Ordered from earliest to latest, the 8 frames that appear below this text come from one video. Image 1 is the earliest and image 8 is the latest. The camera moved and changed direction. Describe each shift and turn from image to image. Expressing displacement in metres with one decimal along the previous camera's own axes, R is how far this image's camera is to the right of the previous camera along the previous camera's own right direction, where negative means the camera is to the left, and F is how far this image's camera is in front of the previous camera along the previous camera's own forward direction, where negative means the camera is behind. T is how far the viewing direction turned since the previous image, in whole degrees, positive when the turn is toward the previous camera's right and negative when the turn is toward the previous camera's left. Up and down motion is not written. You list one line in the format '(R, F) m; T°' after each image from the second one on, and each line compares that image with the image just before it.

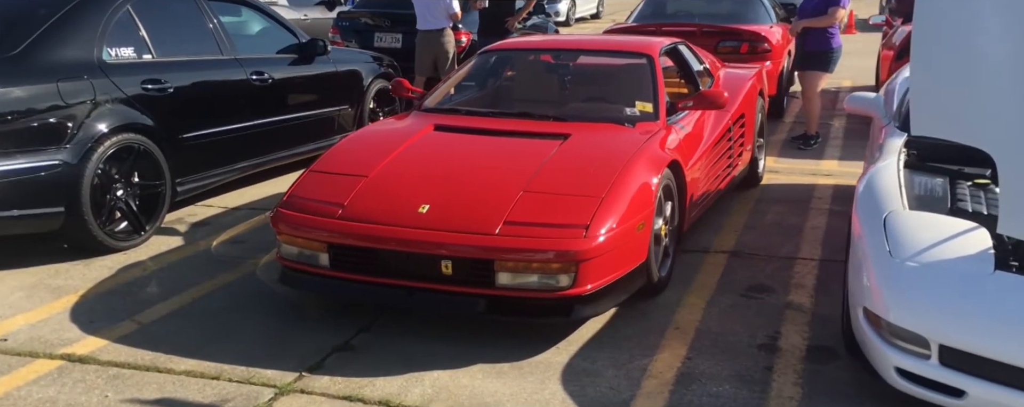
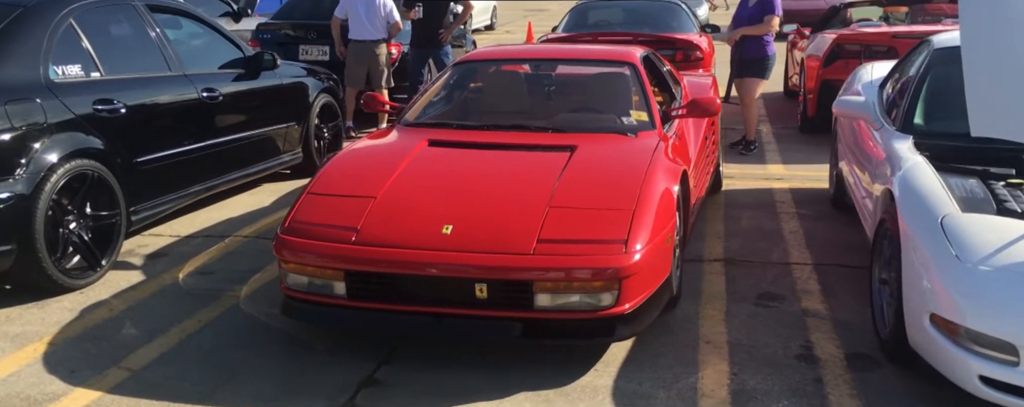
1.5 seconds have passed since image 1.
(-0.5, +0.2) m; +7°
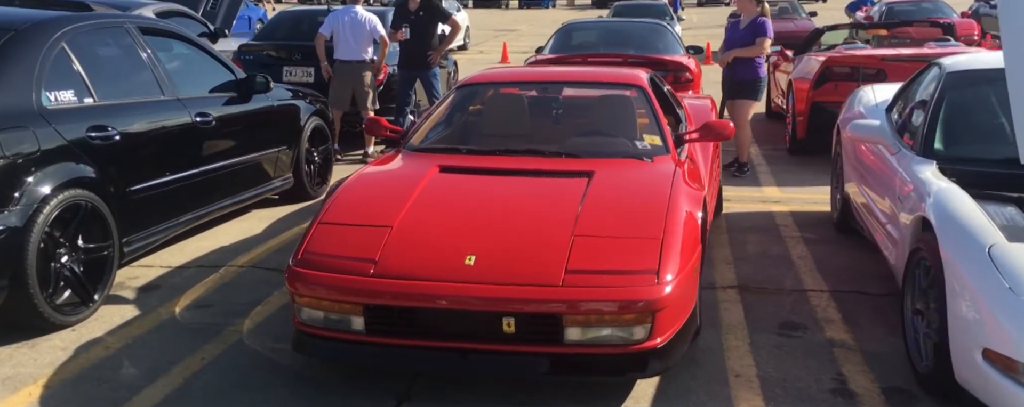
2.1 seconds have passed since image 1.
(-0.2, +0.1) m; +2°
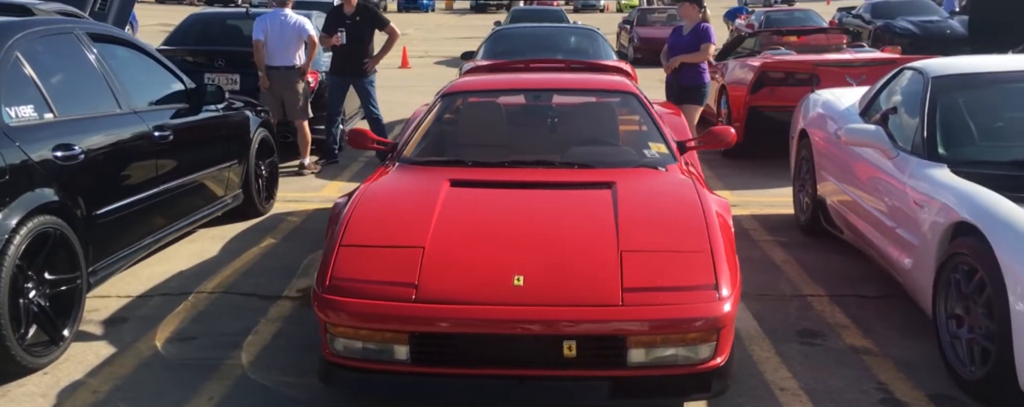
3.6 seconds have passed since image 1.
(-0.6, +0.2) m; +7°
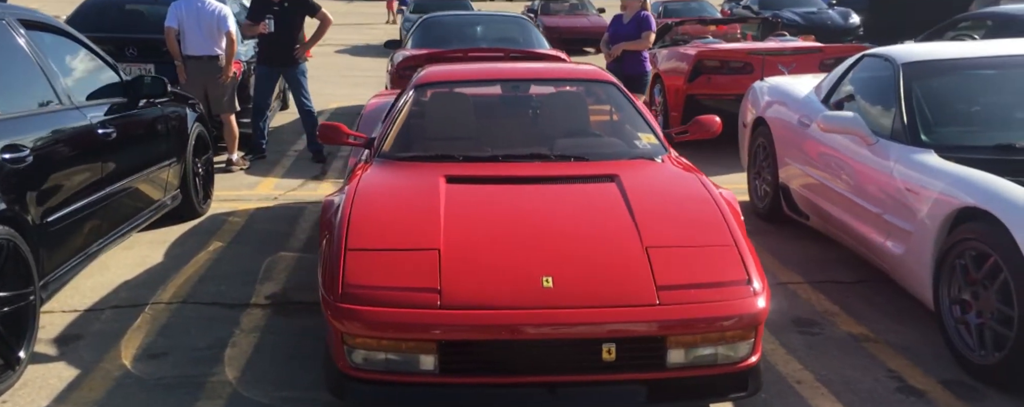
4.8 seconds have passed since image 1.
(-0.4, +0.2) m; +7°
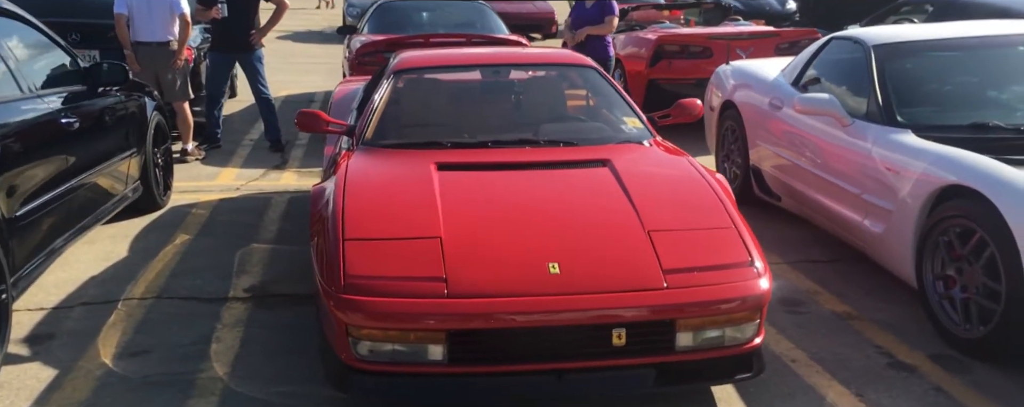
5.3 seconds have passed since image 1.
(-0.2, +0.1) m; +4°
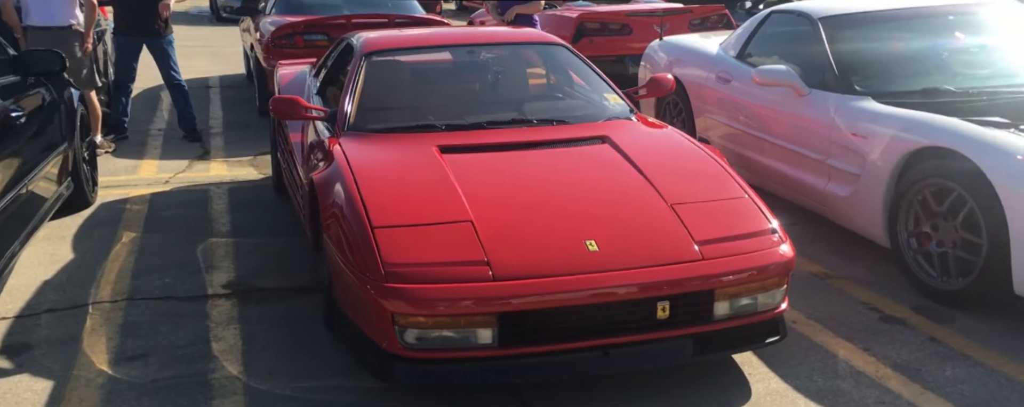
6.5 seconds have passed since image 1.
(-0.5, 0.0) m; +8°
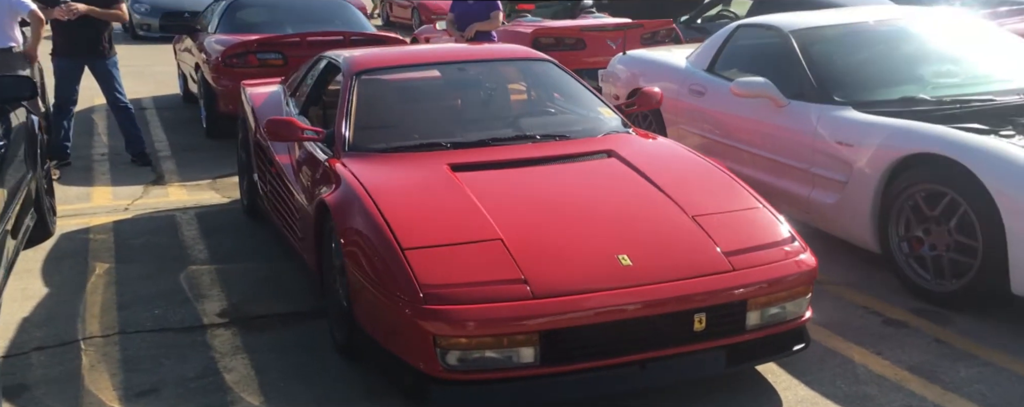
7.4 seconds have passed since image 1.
(-0.4, 0.0) m; +5°
